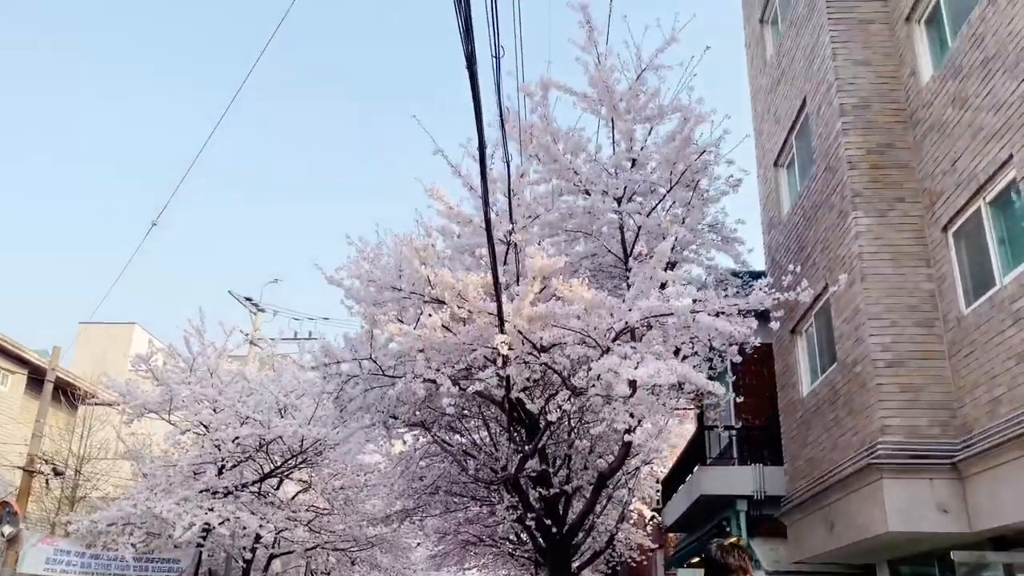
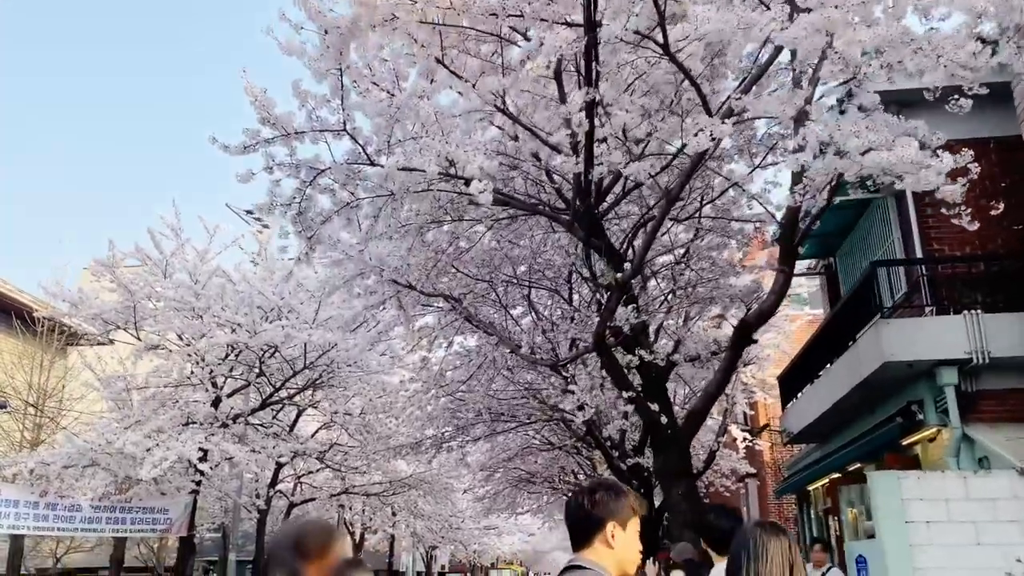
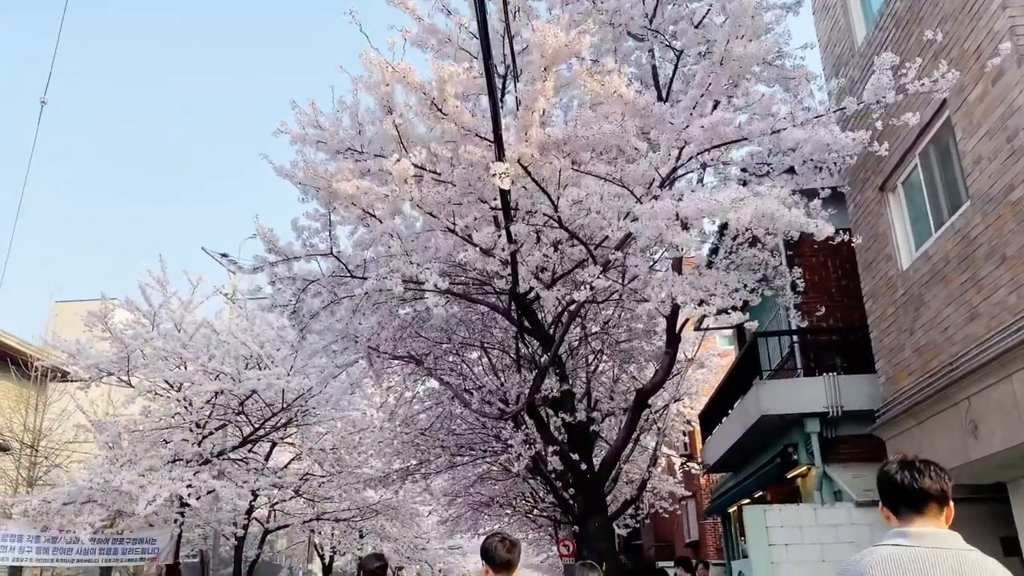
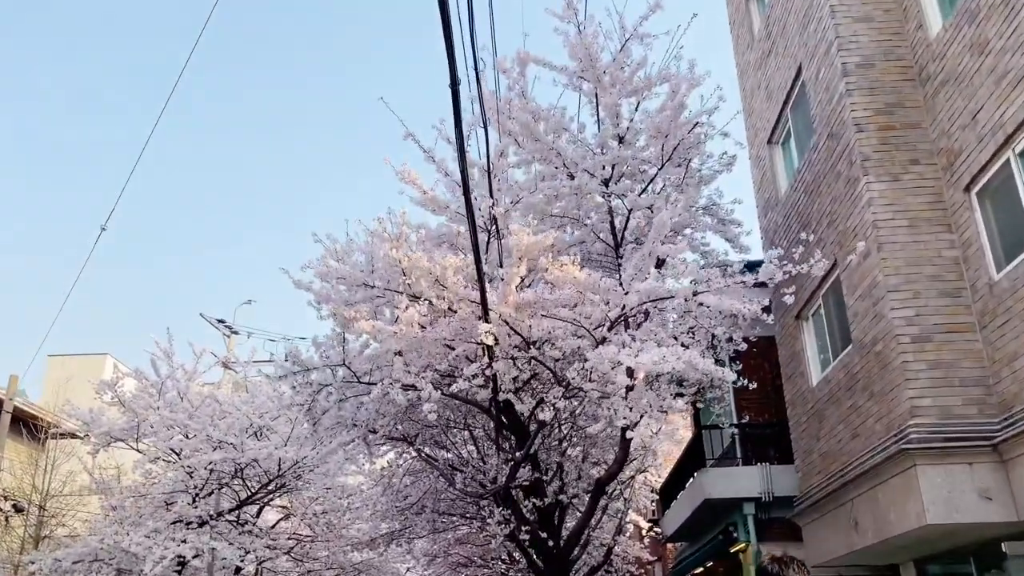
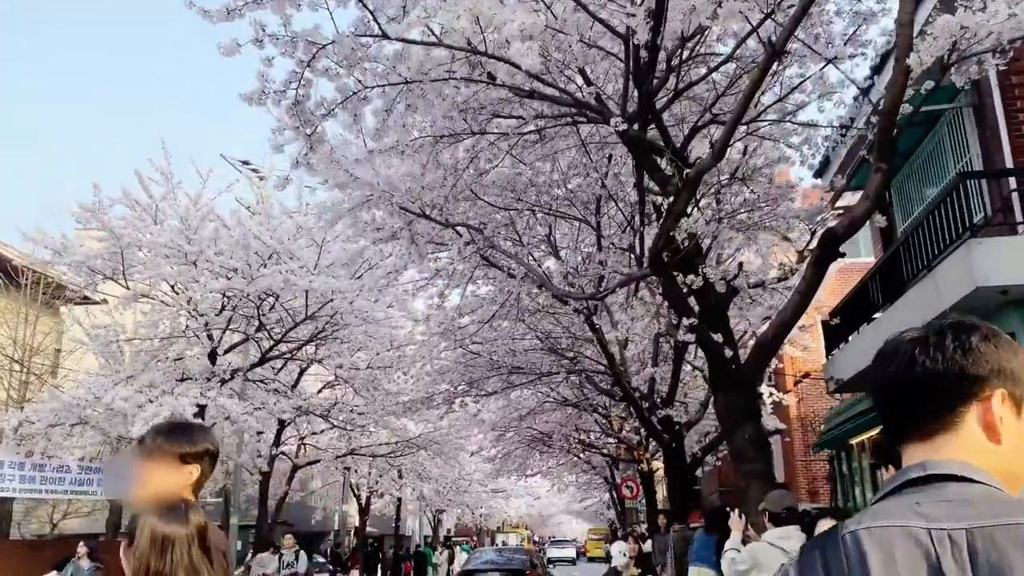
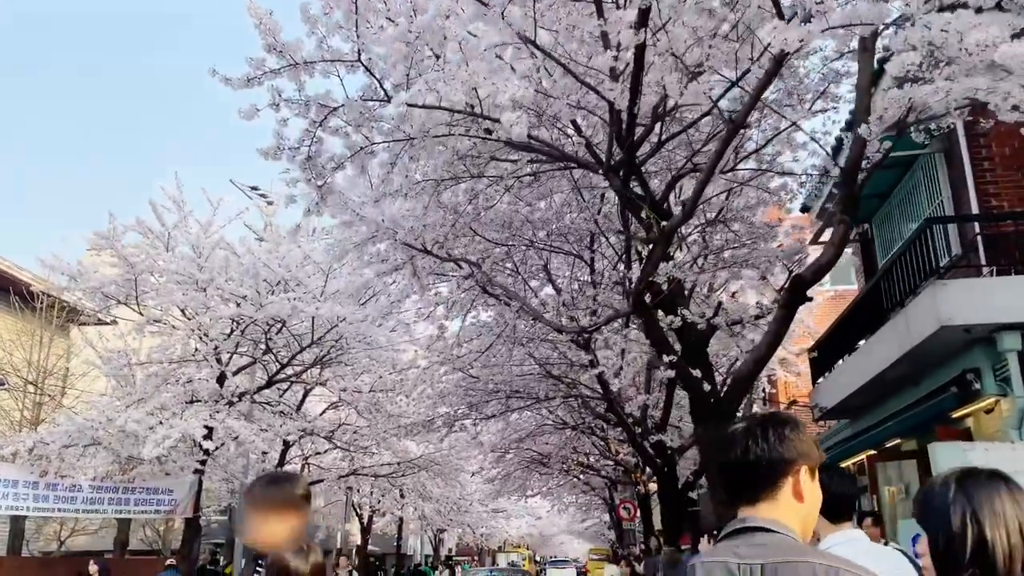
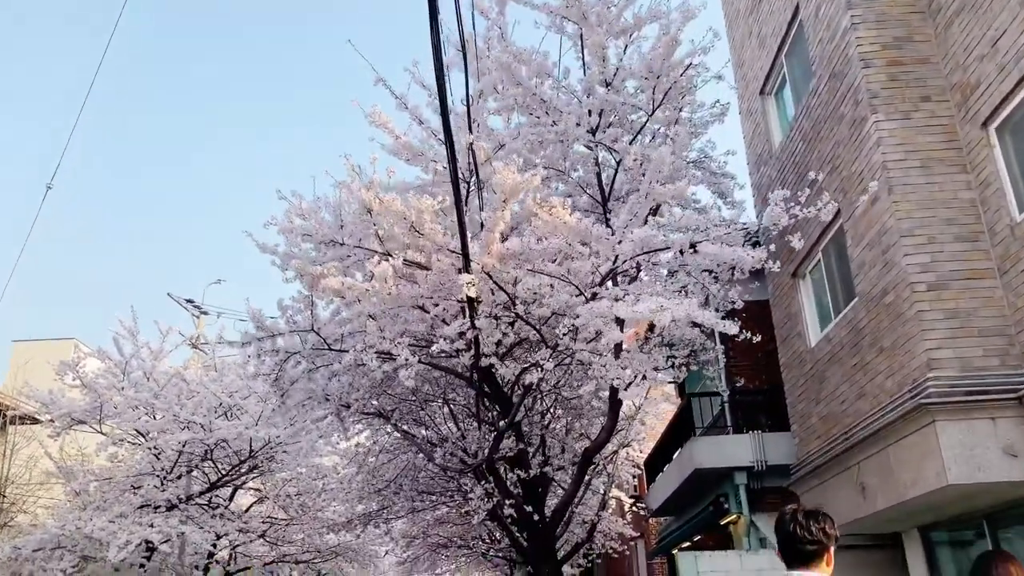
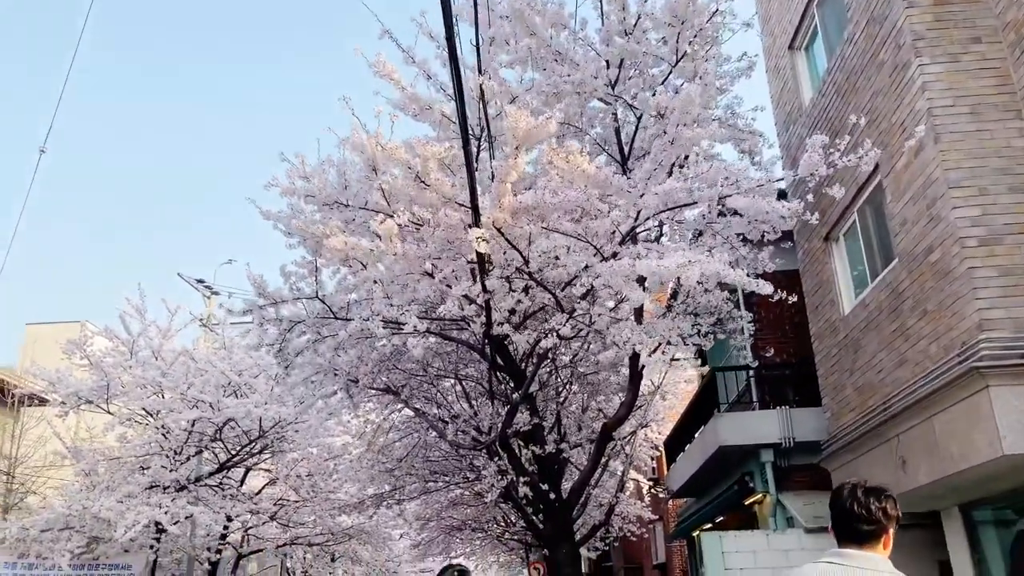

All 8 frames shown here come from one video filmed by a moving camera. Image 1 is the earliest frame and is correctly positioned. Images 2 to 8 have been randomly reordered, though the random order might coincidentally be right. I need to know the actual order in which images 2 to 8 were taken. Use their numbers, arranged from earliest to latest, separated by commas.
4, 7, 8, 3, 2, 6, 5
